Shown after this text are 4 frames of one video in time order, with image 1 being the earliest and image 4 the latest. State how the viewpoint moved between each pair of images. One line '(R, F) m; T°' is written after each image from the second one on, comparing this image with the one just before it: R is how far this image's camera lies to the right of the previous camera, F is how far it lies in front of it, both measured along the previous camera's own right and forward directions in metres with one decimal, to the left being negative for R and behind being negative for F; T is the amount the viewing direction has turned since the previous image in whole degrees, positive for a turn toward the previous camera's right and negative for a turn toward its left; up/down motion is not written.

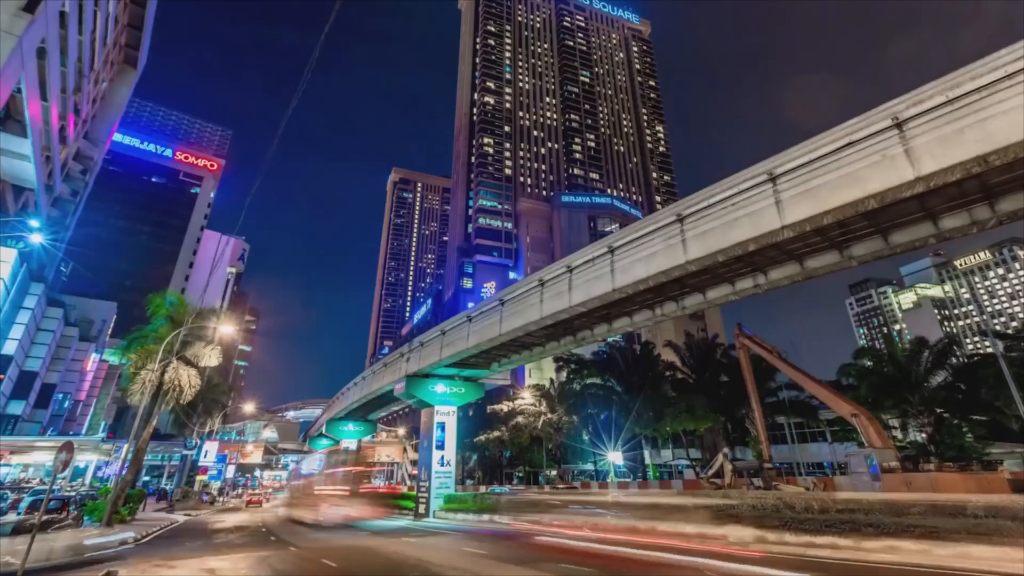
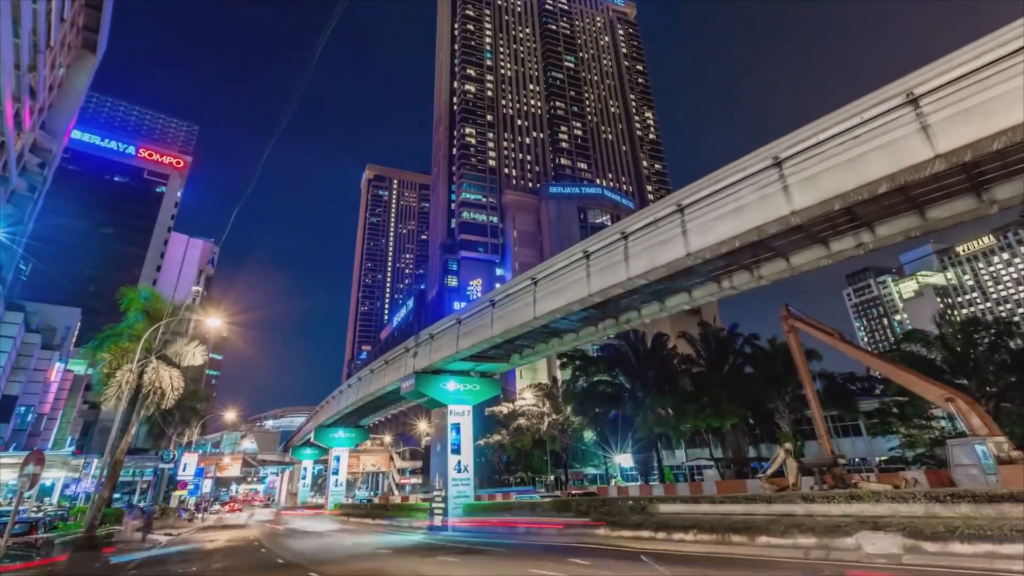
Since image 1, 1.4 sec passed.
(-2.2, +2.9) m; +2°
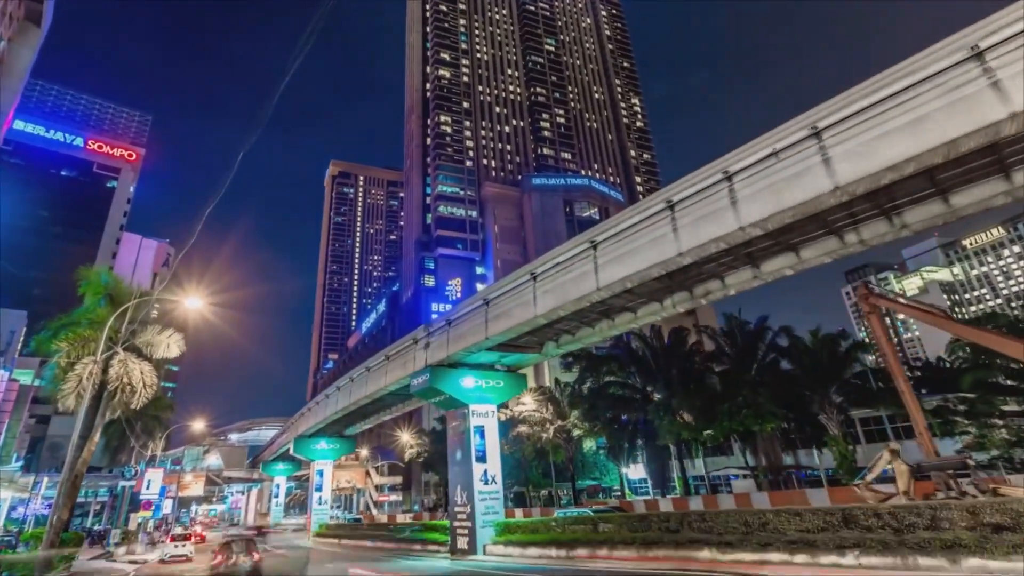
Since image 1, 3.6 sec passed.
(-2.8, +4.1) m; +3°
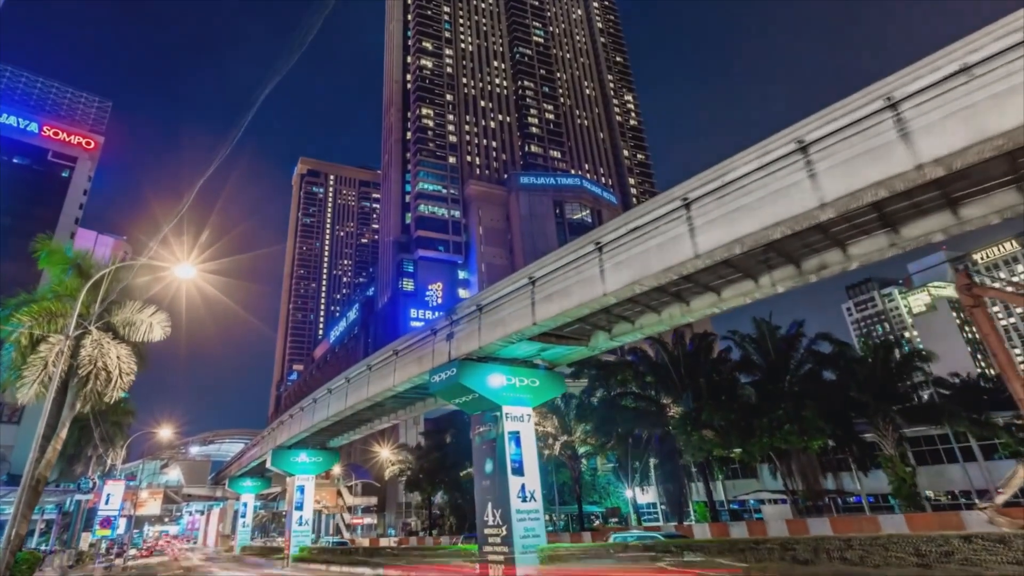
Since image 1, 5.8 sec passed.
(-2.7, +3.7) m; +3°
